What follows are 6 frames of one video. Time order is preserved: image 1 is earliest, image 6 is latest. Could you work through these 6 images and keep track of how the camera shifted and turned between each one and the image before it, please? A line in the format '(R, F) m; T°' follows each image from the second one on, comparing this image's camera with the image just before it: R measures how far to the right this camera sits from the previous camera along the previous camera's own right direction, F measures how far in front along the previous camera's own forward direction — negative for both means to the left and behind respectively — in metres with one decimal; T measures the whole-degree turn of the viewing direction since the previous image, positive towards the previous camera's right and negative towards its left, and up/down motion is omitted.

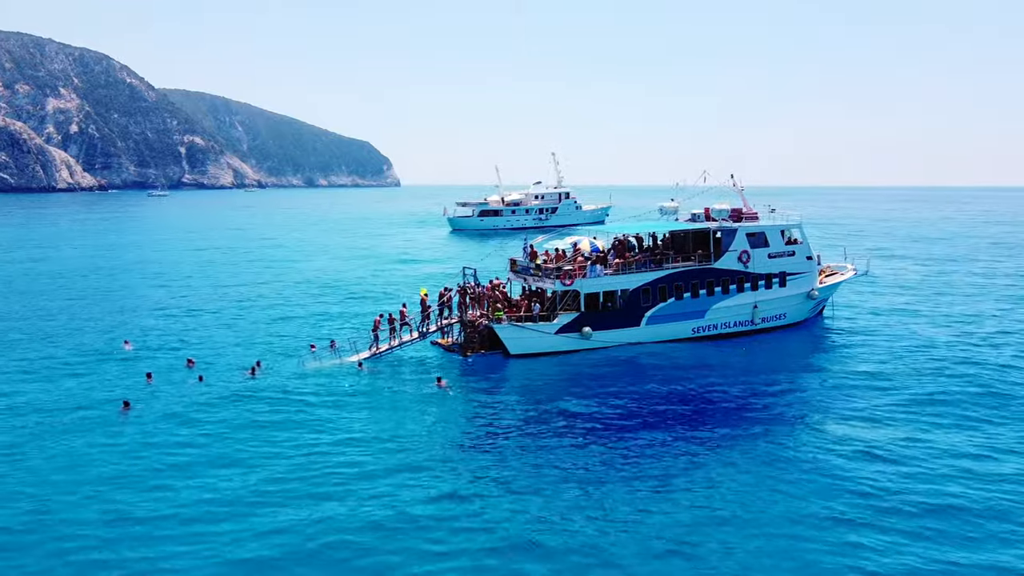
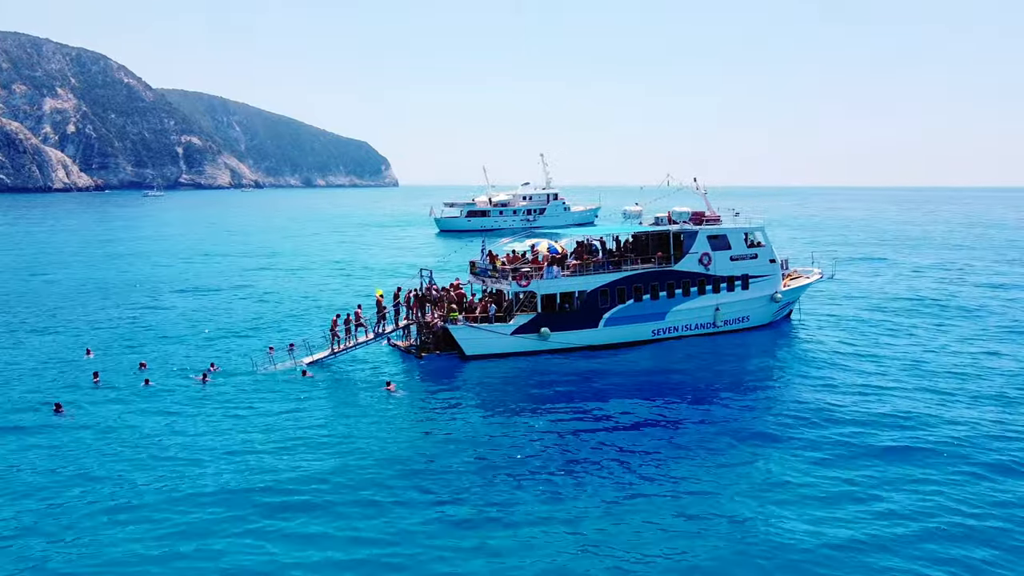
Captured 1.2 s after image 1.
(+0.5, +0.1) m; 0°
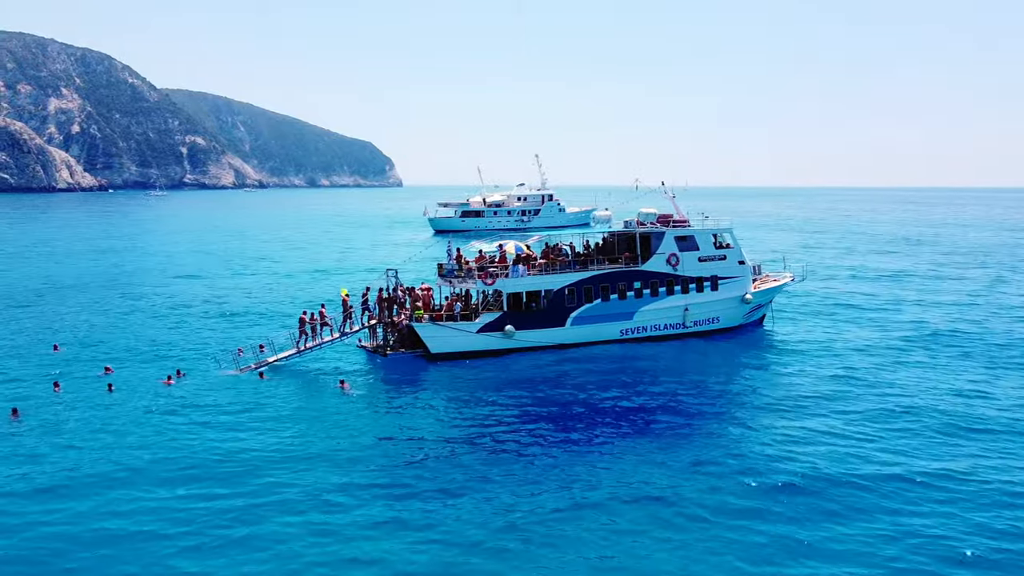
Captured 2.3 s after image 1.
(+0.5, 0.0) m; 0°
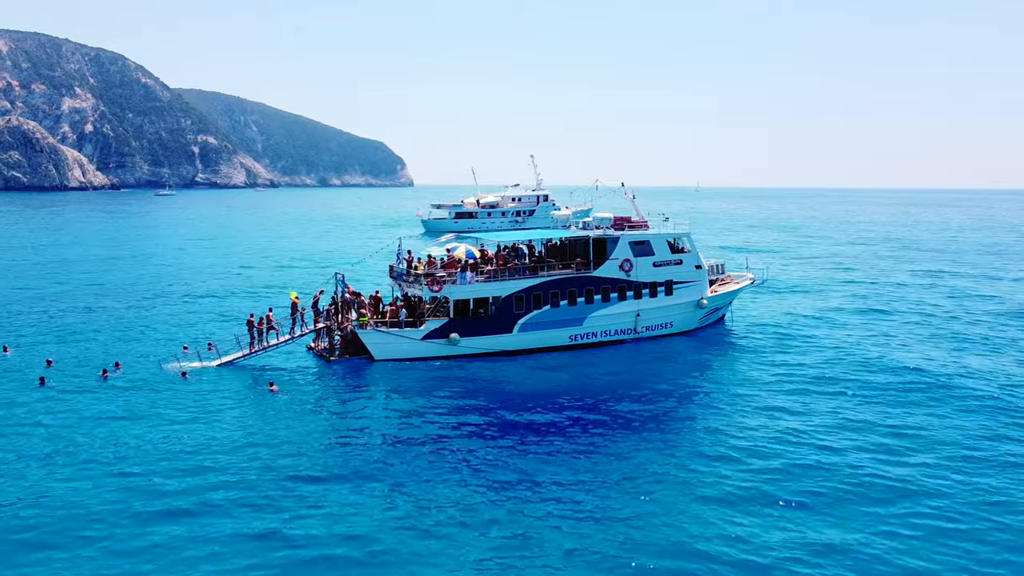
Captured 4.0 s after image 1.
(+0.8, +0.1) m; -1°
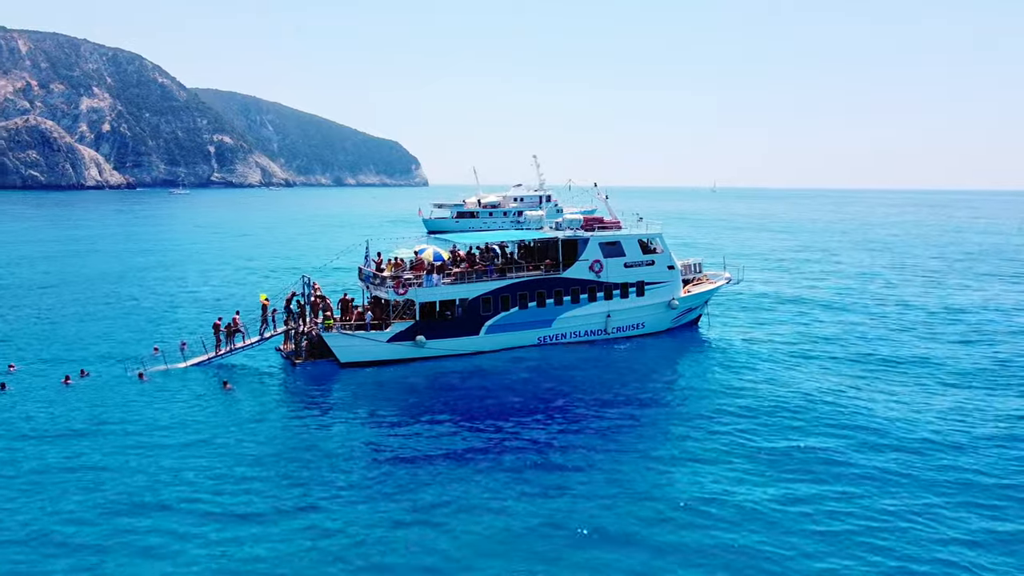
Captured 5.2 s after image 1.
(+0.6, 0.0) m; -1°
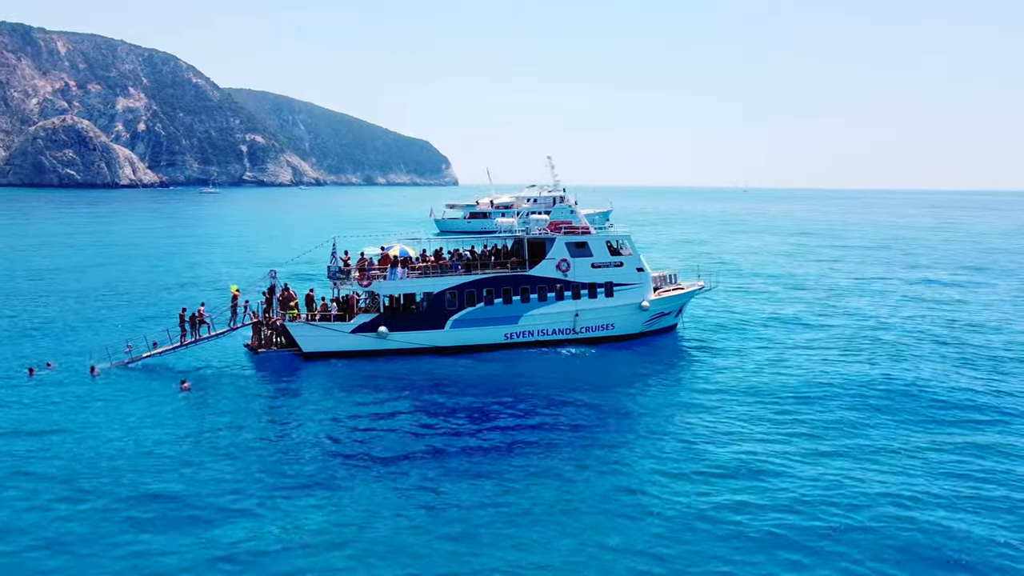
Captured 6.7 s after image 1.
(+0.8, -0.1) m; -2°
